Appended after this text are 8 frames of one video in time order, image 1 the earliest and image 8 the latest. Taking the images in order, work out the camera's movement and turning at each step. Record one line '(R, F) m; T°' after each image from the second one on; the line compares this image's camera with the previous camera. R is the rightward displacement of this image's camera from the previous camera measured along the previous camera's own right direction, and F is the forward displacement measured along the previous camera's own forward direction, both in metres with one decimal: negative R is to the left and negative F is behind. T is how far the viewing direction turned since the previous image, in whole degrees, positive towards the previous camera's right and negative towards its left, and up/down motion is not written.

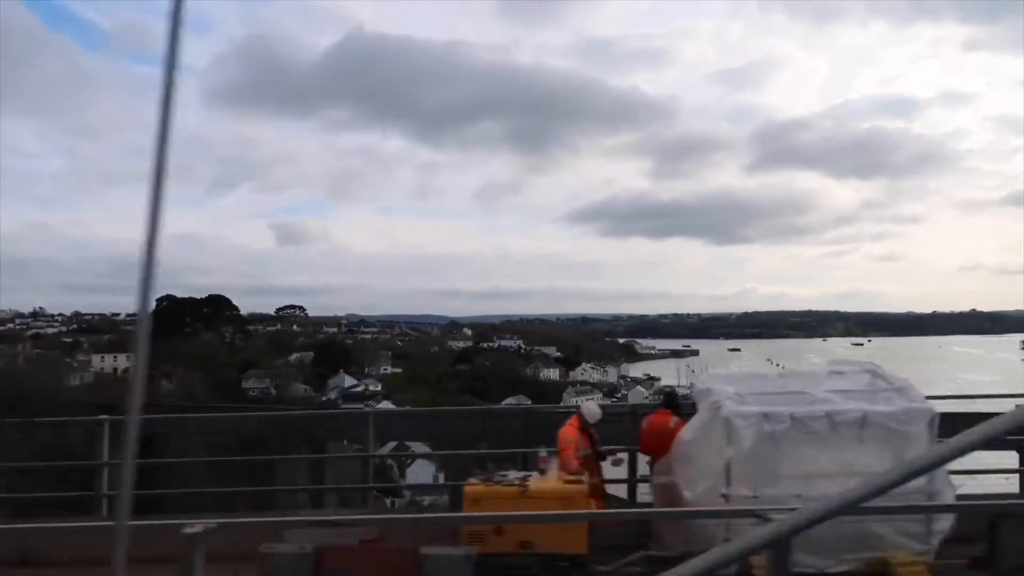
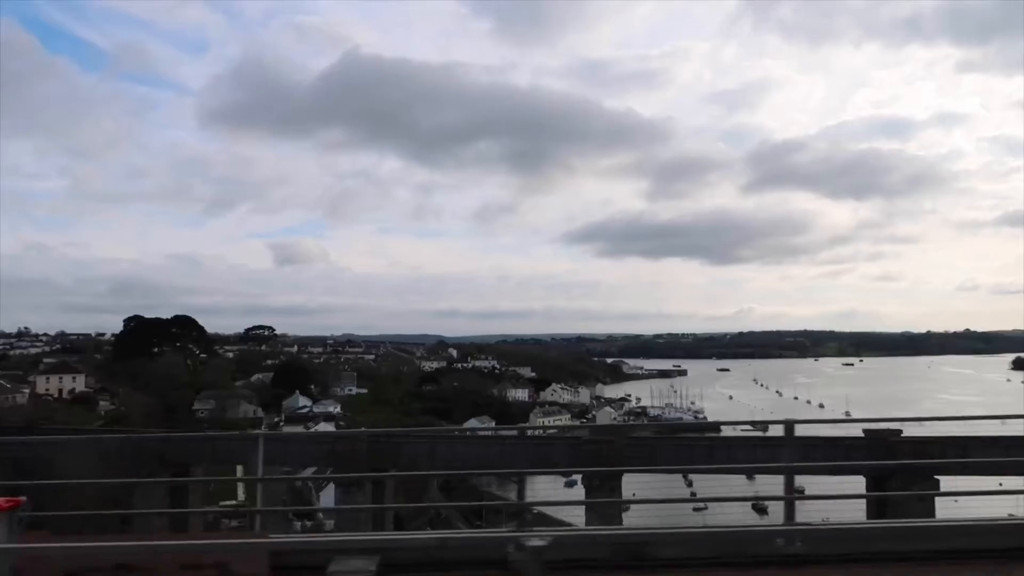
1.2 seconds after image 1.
(+0.4, 0.0) m; 0°
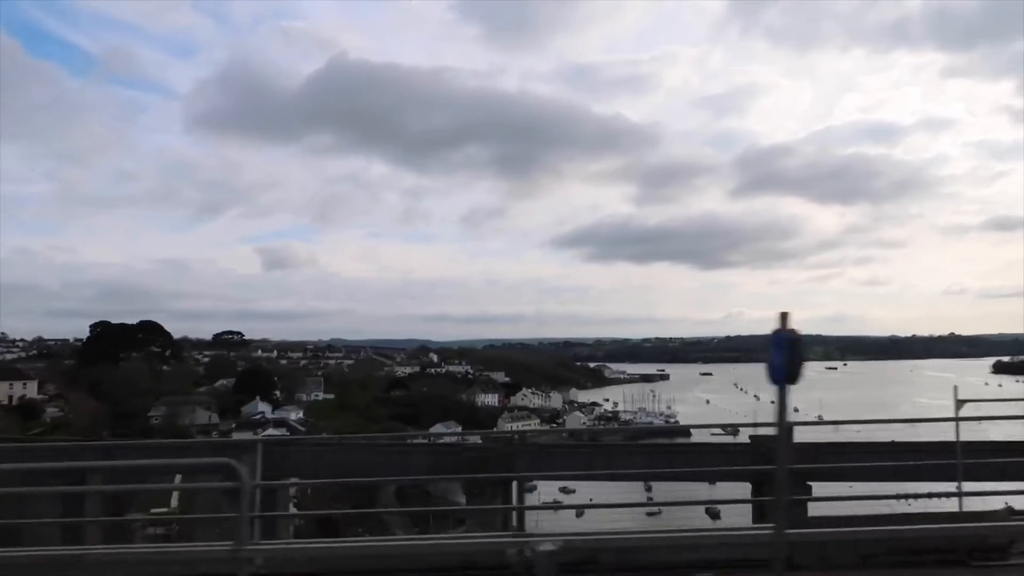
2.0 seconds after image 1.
(+0.3, 0.0) m; +1°
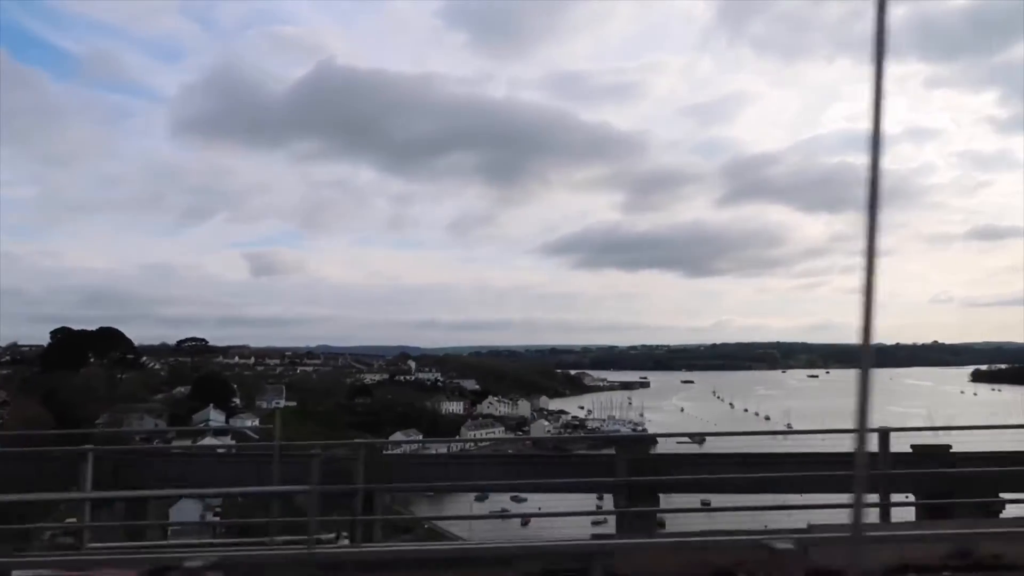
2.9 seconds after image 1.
(+0.3, 0.0) m; +1°
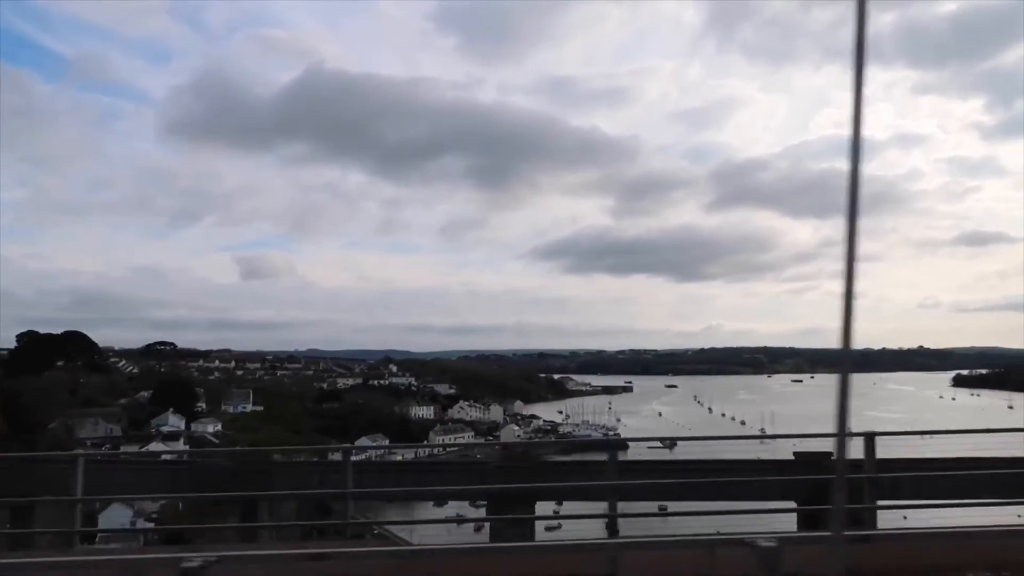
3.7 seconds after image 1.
(+0.3, 0.0) m; +1°
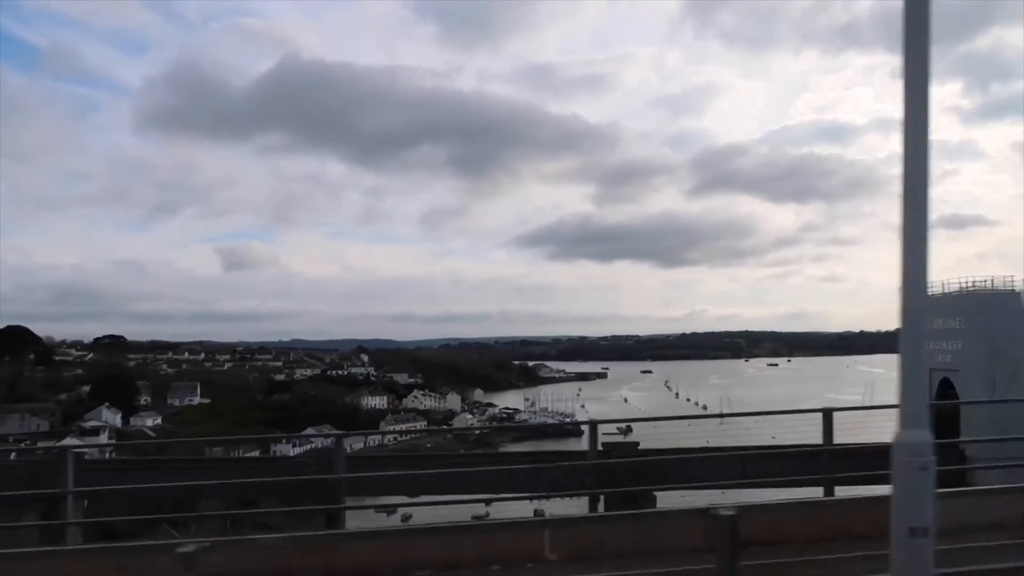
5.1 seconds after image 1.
(+0.4, 0.0) m; +1°
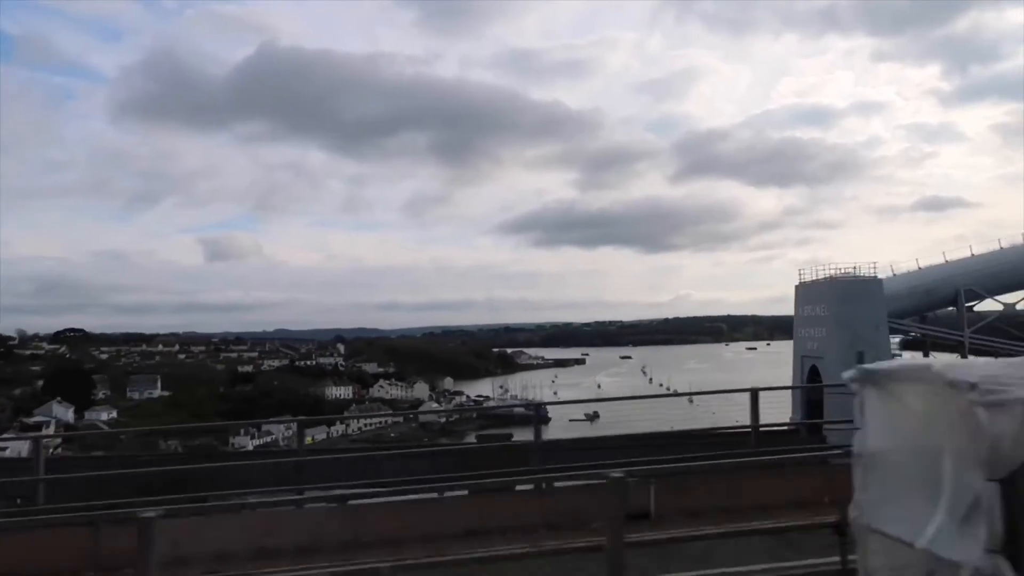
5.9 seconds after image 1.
(+0.3, 0.0) m; +1°
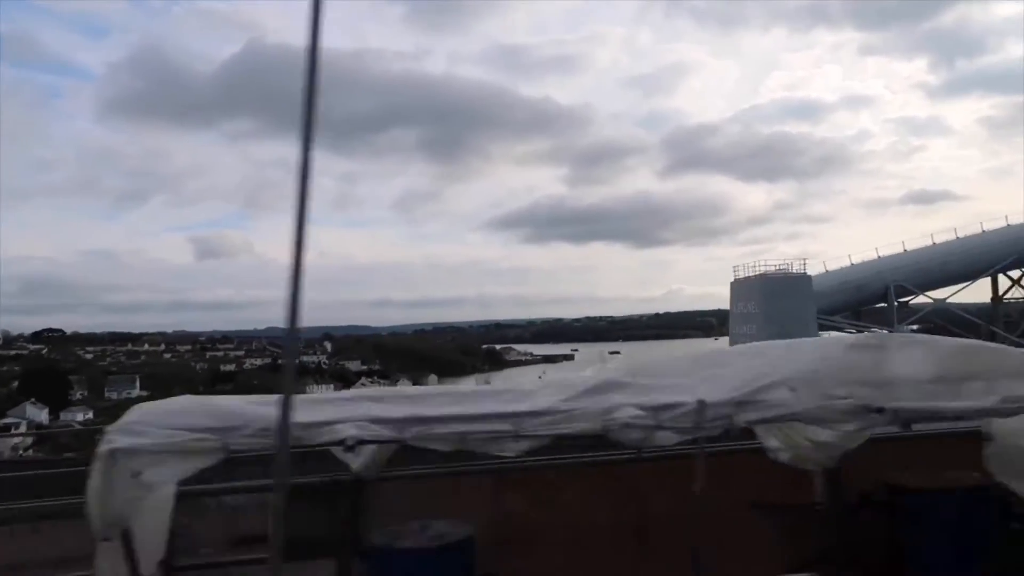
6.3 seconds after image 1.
(+0.1, 0.0) m; +1°
